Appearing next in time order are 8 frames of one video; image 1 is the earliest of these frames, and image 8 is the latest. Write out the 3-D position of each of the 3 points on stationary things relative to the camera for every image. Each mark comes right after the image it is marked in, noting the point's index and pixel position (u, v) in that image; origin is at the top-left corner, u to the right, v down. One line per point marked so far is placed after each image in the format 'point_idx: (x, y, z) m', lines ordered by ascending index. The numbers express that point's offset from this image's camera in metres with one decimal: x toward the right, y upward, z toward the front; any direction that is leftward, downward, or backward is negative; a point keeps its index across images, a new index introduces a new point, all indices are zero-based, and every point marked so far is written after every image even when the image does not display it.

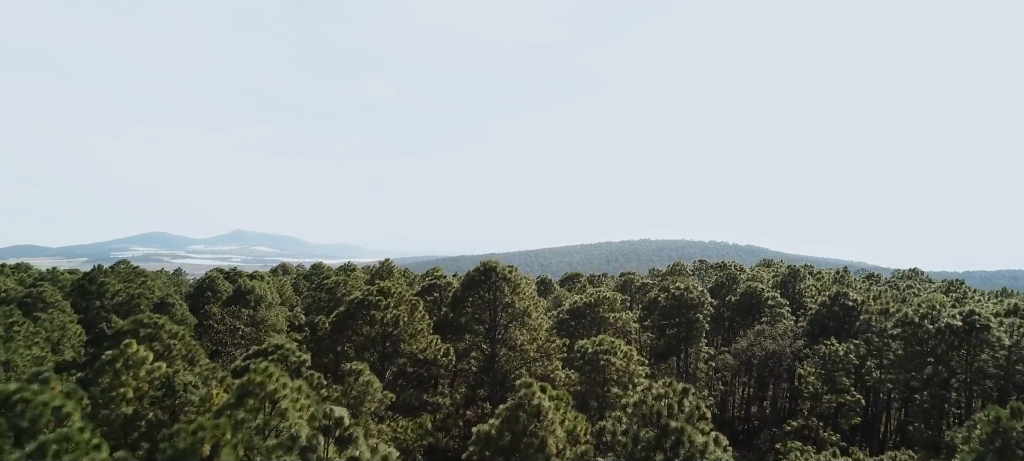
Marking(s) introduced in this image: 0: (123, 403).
0: (-13.3, -5.9, +16.7) m
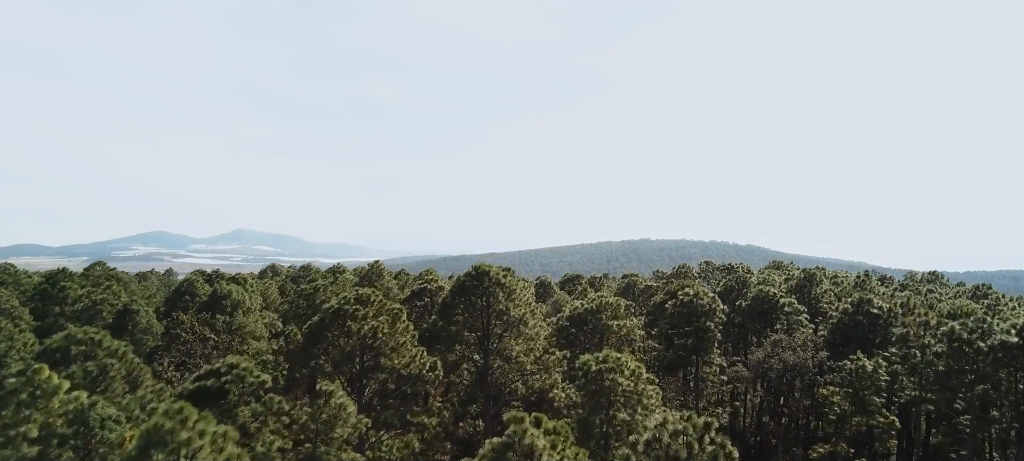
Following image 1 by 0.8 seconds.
0: (-13.7, -6.0, +13.8) m
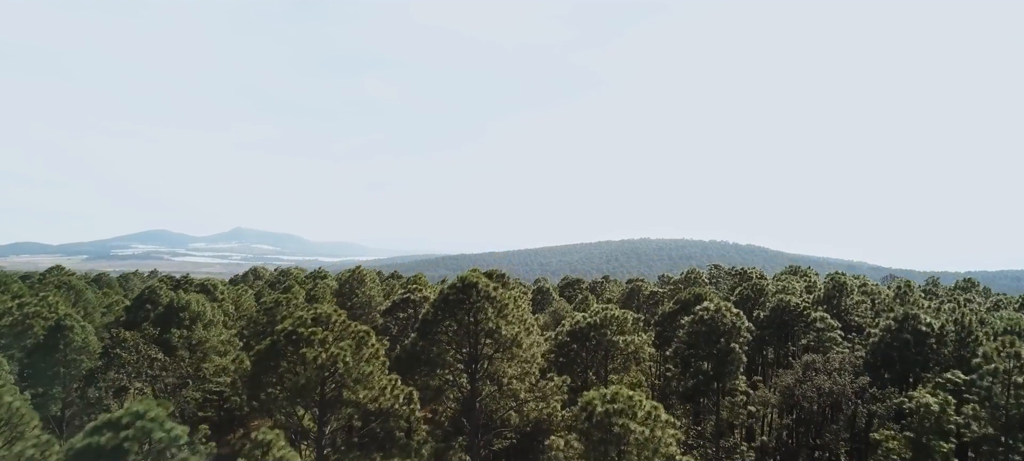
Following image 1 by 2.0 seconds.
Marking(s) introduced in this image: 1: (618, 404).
0: (-14.1, -6.3, +9.4) m
1: (+4.1, -6.7, +19.1) m
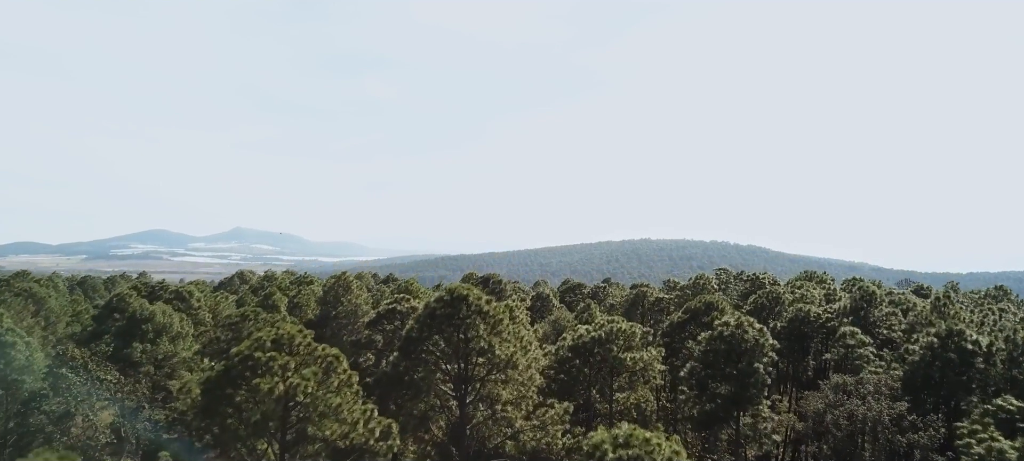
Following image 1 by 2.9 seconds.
0: (-14.4, -6.5, +6.2) m
1: (+3.8, -7.0, +15.9) m
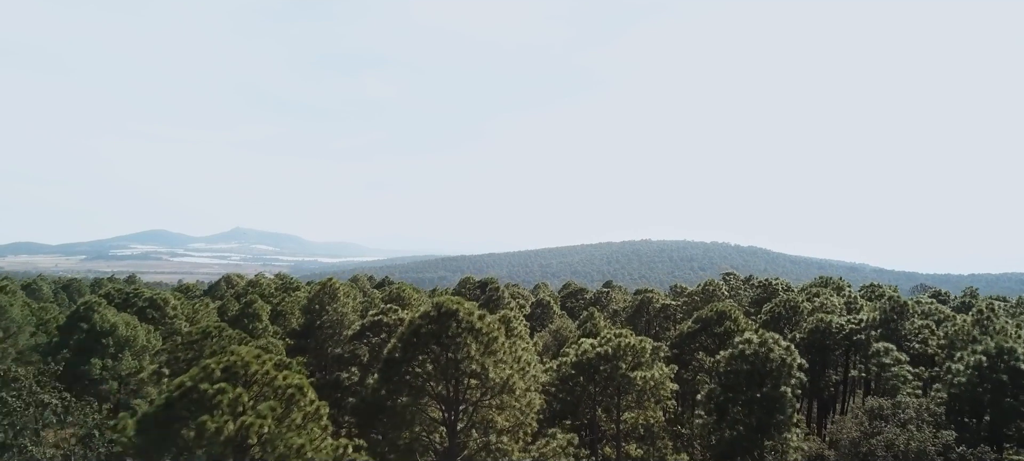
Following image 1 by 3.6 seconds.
0: (-14.5, -6.8, +3.3) m
1: (+3.7, -7.3, +13.0) m
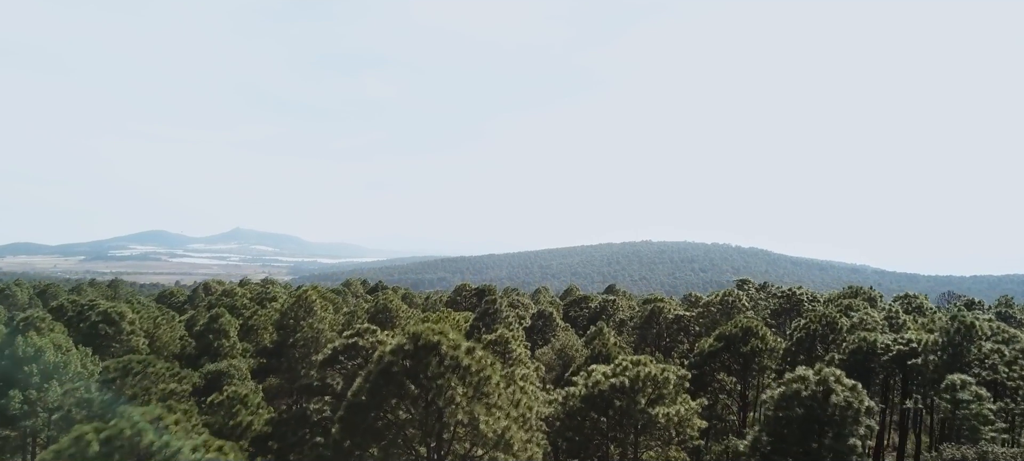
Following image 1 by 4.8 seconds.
0: (-14.6, -7.1, -1.3) m
1: (+3.6, -7.7, +8.4) m
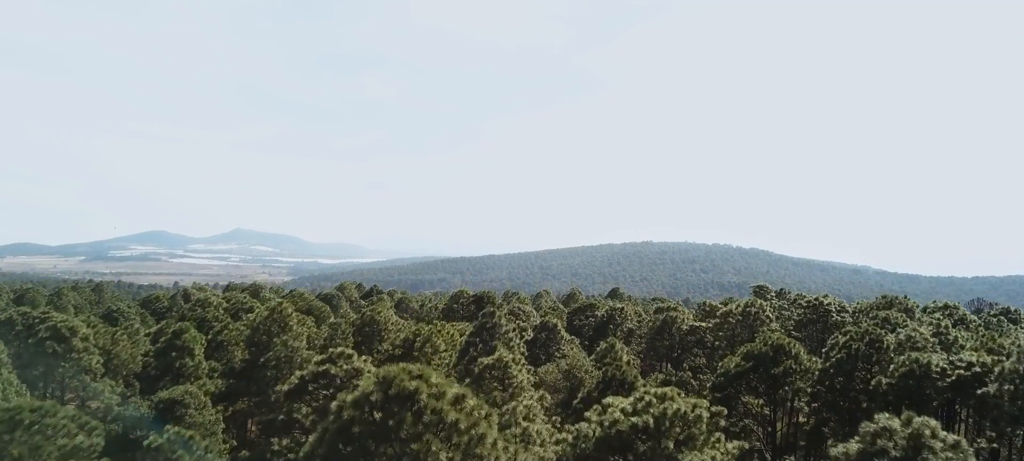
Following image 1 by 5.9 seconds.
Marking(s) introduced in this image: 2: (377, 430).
0: (-14.6, -7.4, -5.4) m
1: (+3.6, -8.0, +4.3) m
2: (-3.4, -5.1, +12.7) m
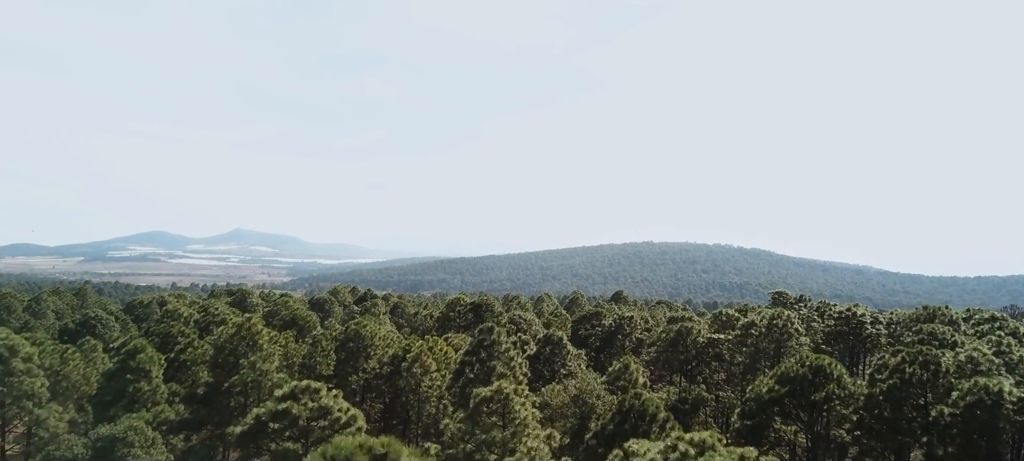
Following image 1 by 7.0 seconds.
0: (-14.5, -7.7, -9.4) m
1: (+3.7, -8.3, +0.3) m
2: (-3.3, -5.4, +8.7) m
